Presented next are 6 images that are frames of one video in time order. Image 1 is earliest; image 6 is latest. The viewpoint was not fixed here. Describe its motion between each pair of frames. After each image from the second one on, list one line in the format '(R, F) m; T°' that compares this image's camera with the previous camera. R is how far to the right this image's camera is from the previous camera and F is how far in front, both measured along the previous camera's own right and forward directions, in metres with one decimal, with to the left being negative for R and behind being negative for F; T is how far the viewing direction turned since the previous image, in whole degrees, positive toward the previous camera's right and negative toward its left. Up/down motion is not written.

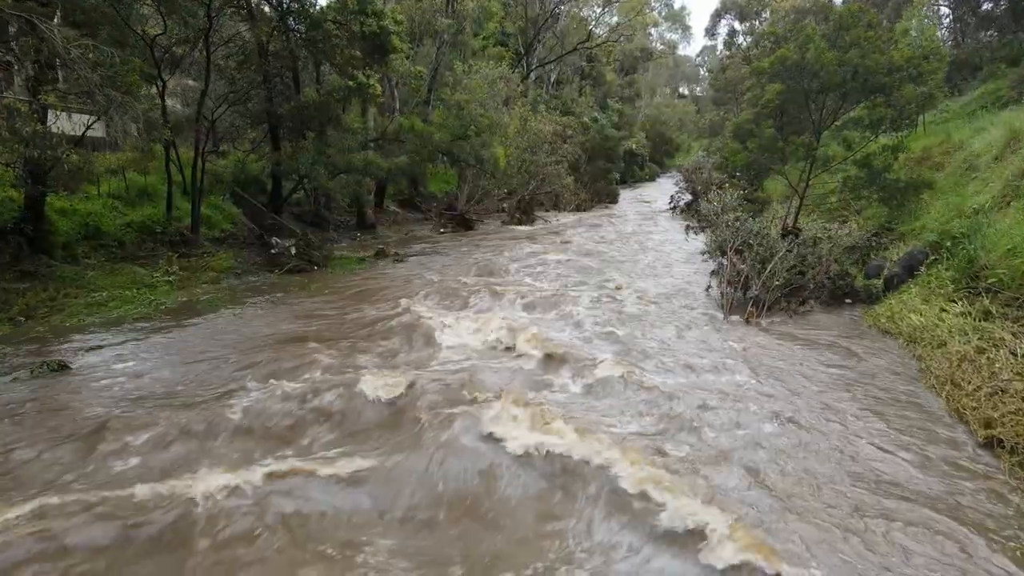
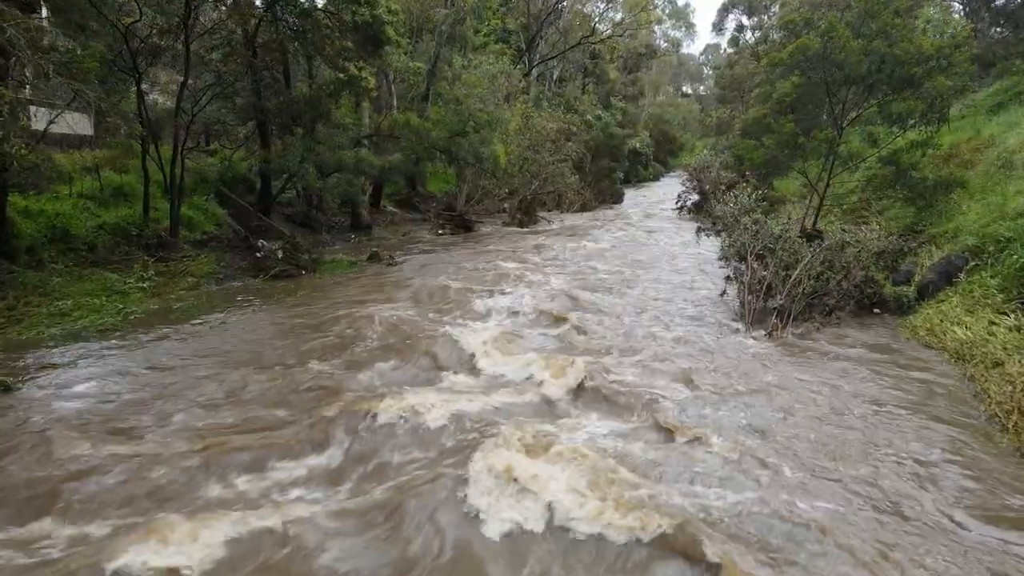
(0.0, +0.9) m; 0°
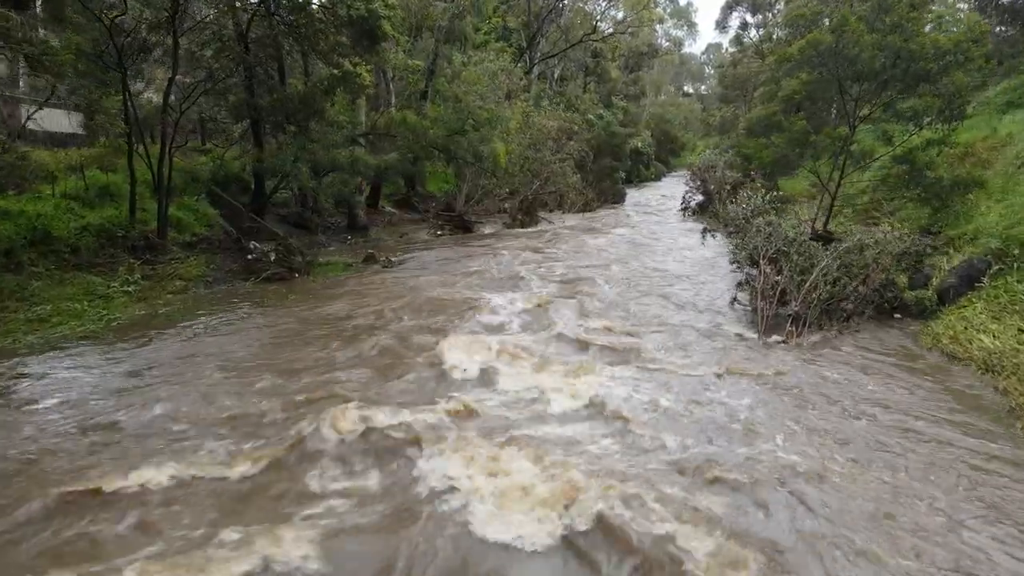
(0.0, +0.5) m; 0°
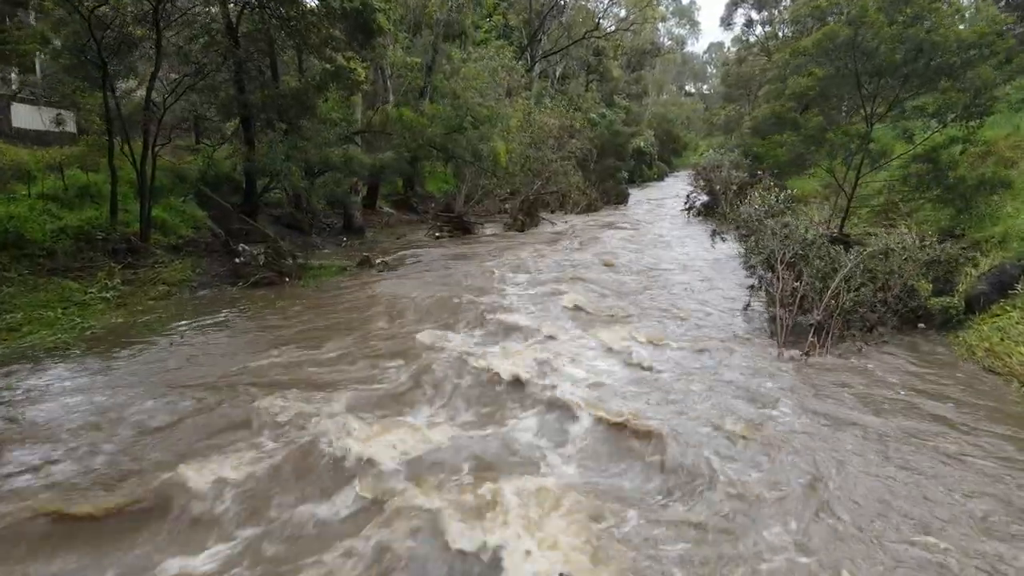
(0.0, +0.6) m; 0°
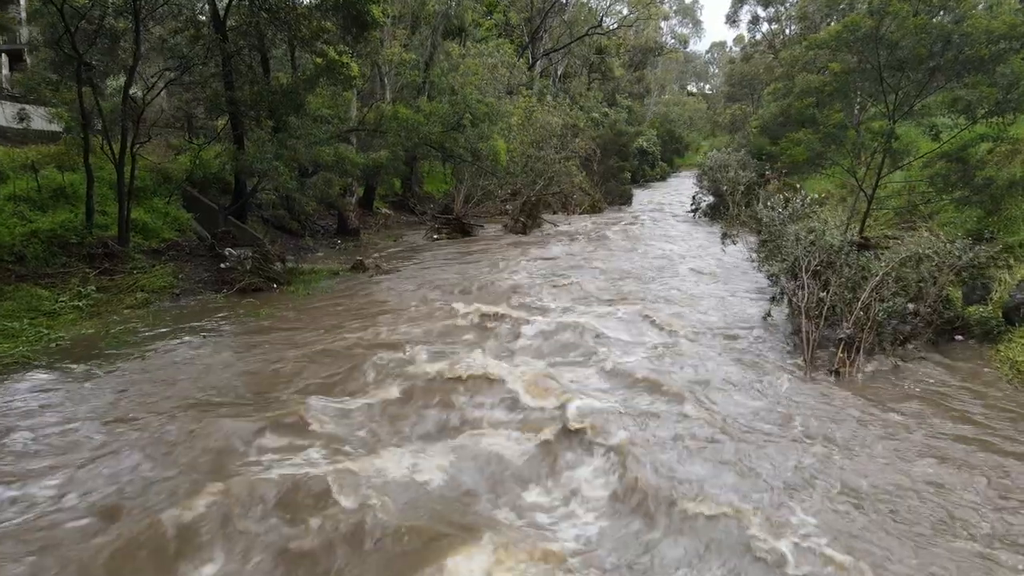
(0.0, +0.7) m; 0°
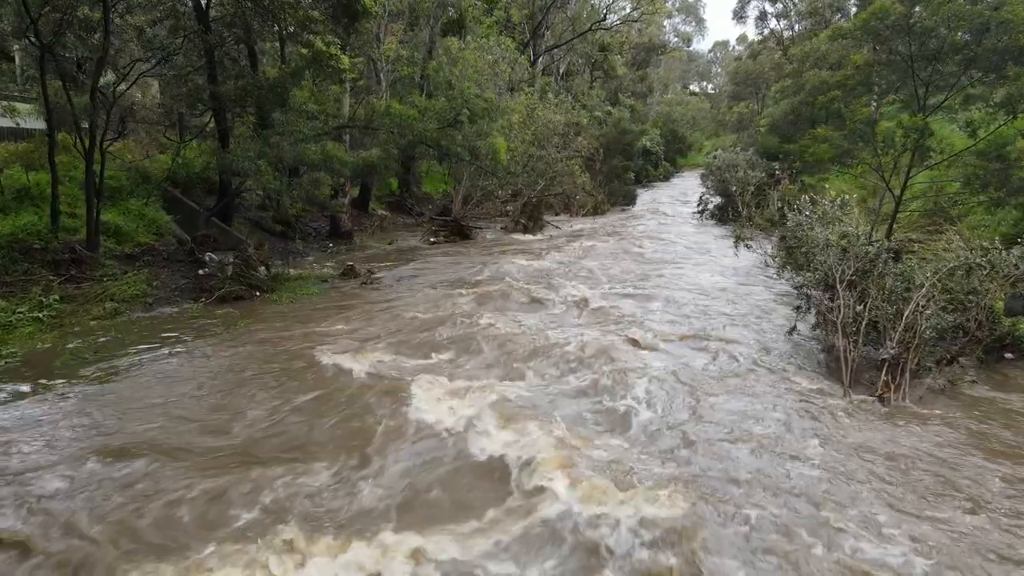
(0.0, +0.8) m; 0°
